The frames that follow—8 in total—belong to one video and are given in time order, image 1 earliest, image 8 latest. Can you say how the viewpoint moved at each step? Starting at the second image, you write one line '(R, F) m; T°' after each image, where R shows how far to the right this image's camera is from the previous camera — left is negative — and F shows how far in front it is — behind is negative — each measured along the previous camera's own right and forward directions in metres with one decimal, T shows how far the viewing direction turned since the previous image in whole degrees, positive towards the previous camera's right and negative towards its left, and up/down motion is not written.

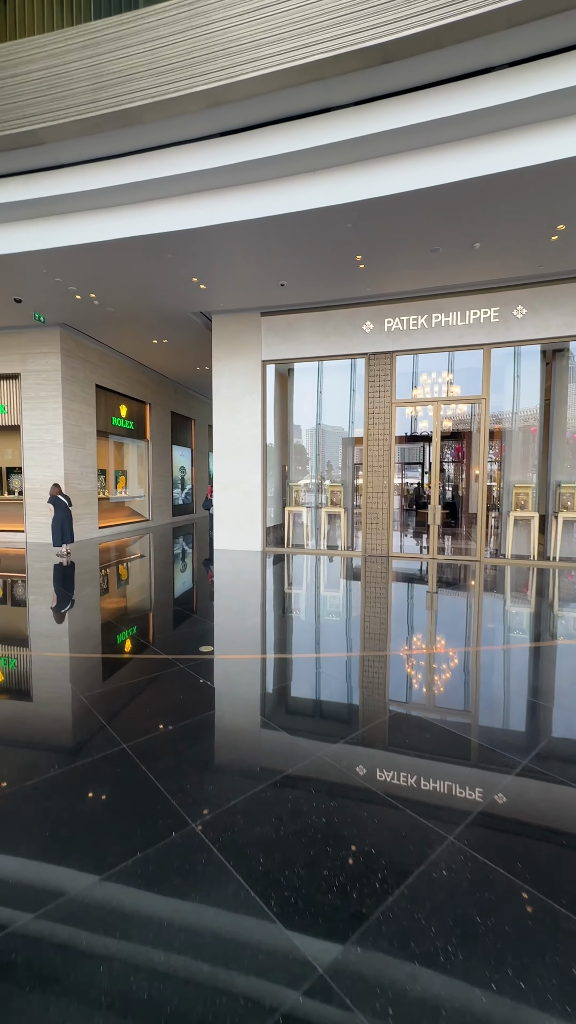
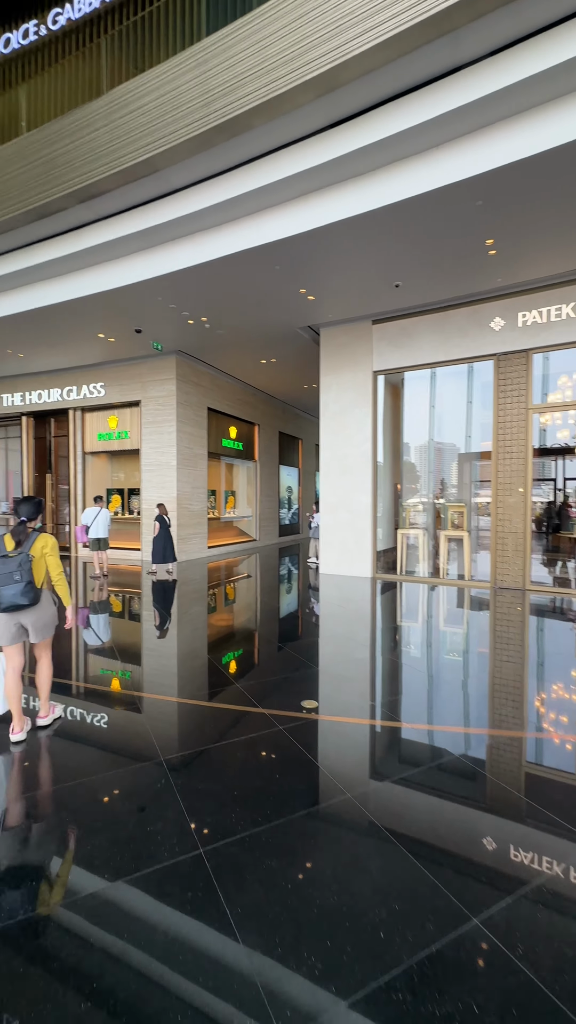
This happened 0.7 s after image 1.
(-0.1, +0.5) m; -14°
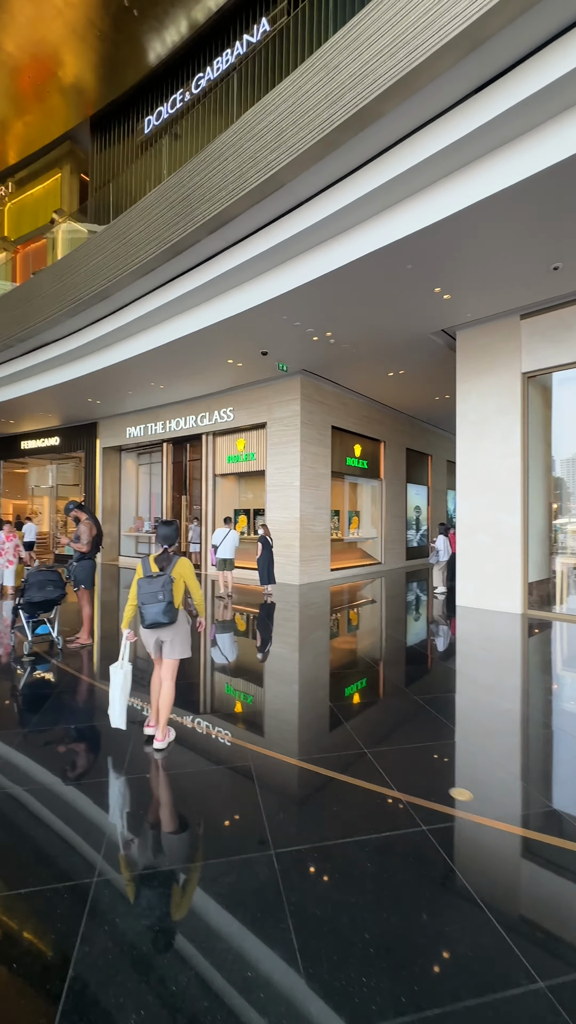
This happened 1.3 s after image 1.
(-0.1, +0.4) m; -16°
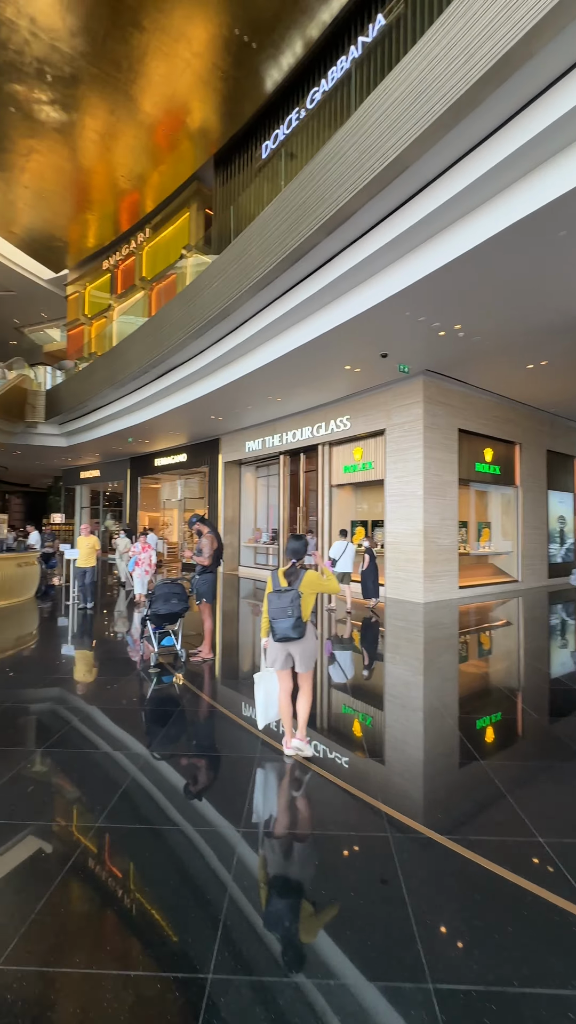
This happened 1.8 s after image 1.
(-0.1, +0.3) m; -14°
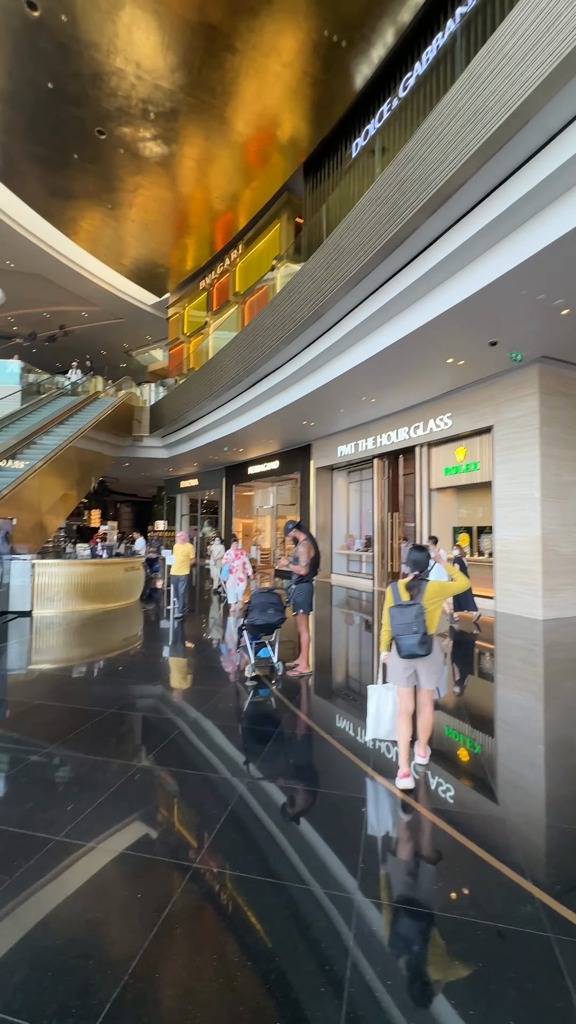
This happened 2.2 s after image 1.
(-0.1, +0.2) m; -11°
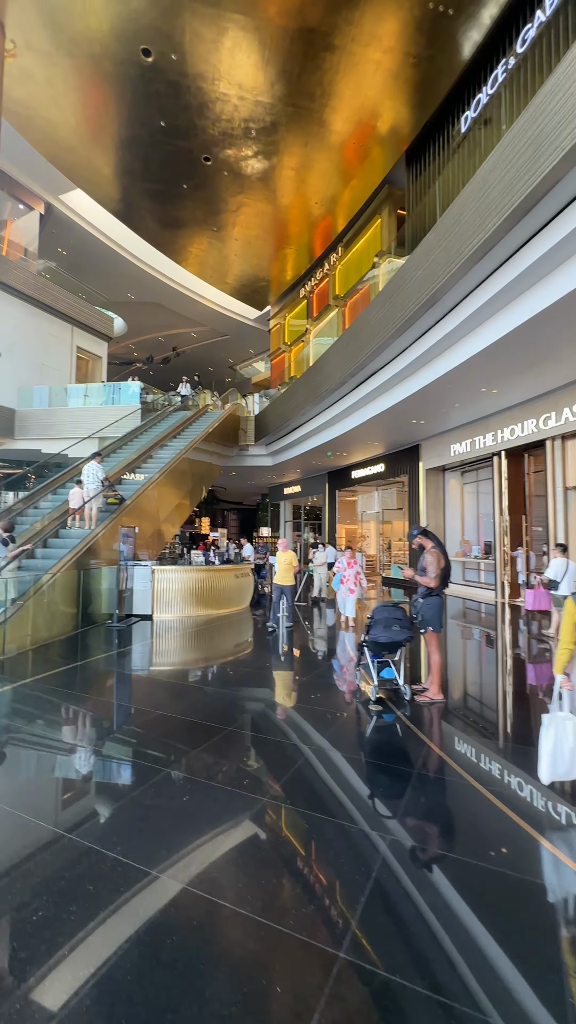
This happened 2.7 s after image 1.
(-0.2, +0.3) m; -13°
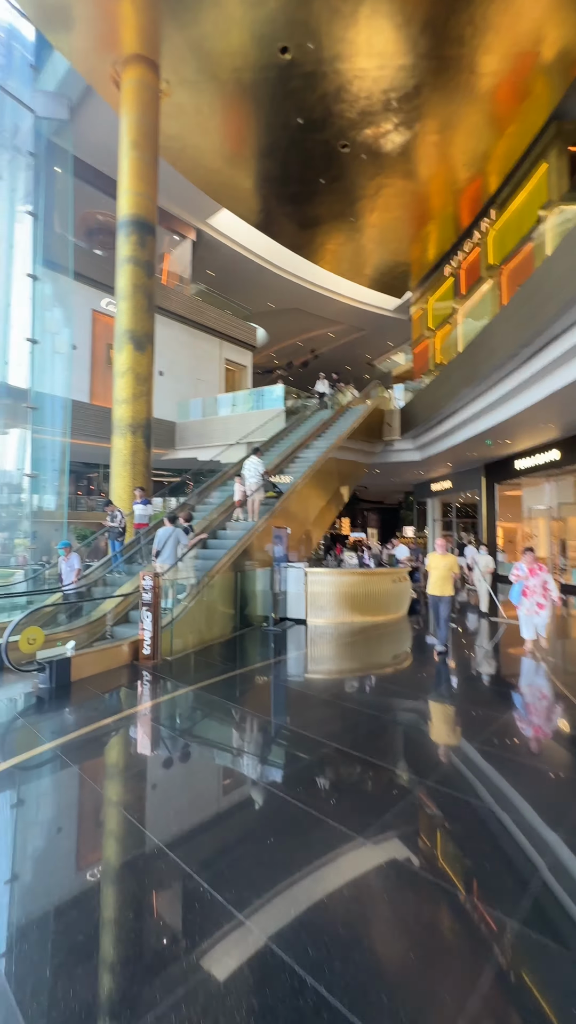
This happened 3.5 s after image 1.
(-0.3, +0.5) m; -17°
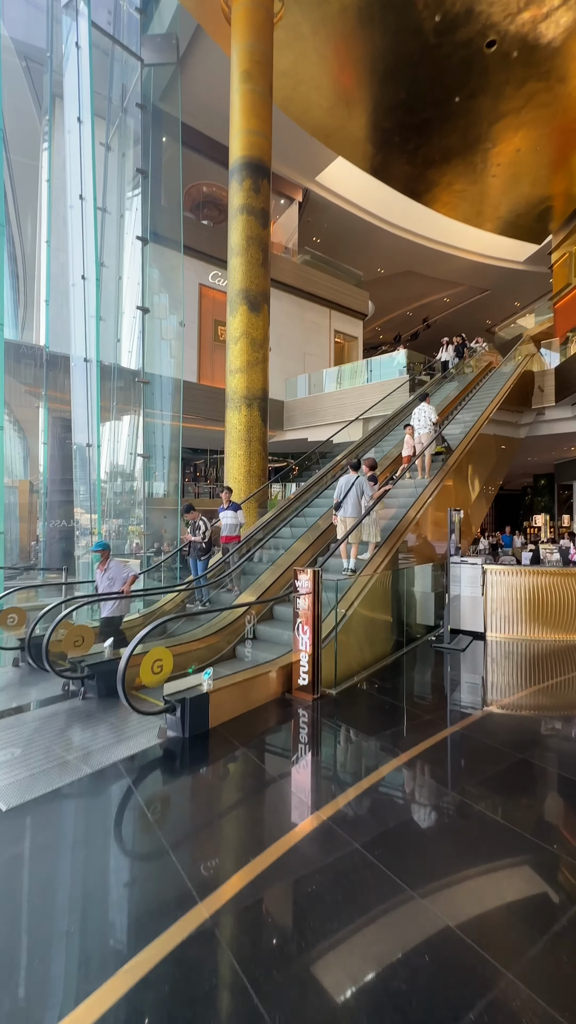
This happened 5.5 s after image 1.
(-0.8, +1.3) m; -12°
